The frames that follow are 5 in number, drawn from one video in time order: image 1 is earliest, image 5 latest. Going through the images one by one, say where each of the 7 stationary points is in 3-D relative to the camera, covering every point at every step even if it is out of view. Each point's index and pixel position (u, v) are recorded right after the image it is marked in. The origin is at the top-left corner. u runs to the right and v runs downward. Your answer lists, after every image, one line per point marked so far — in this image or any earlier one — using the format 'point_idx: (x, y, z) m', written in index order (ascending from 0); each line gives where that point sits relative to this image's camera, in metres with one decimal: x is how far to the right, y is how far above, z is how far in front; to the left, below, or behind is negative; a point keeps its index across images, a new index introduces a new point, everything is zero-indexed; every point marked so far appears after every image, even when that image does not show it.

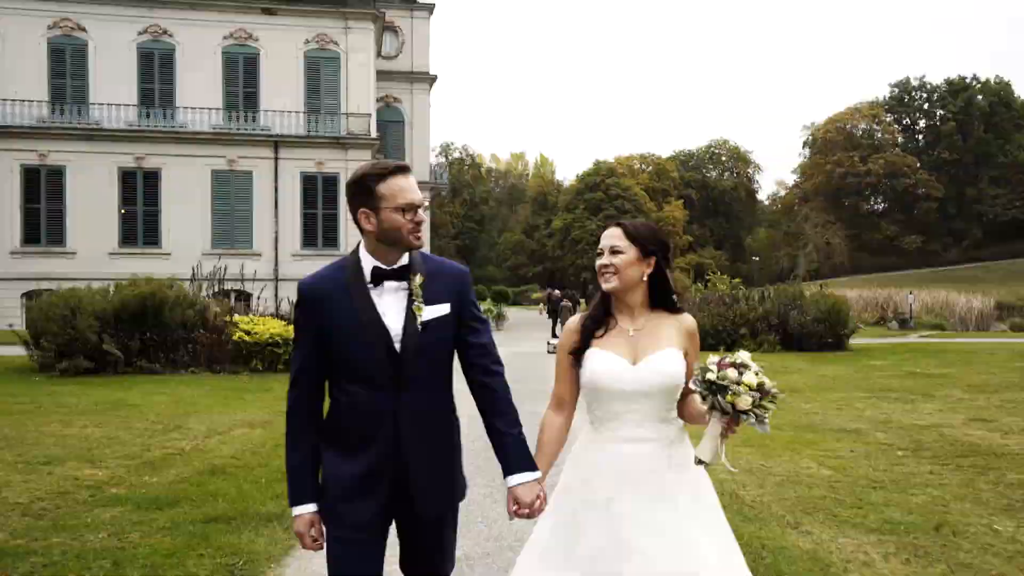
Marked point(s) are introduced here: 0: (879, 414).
0: (+5.0, -1.7, +11.7) m
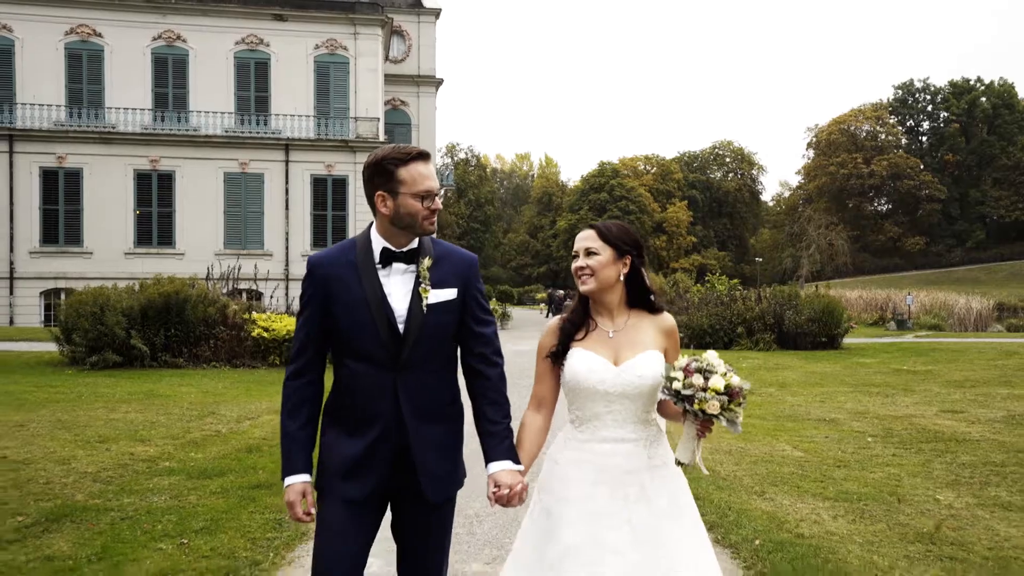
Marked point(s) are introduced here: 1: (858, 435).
0: (+5.0, -1.7, +12.5) m
1: (+3.9, -1.7, +9.8) m
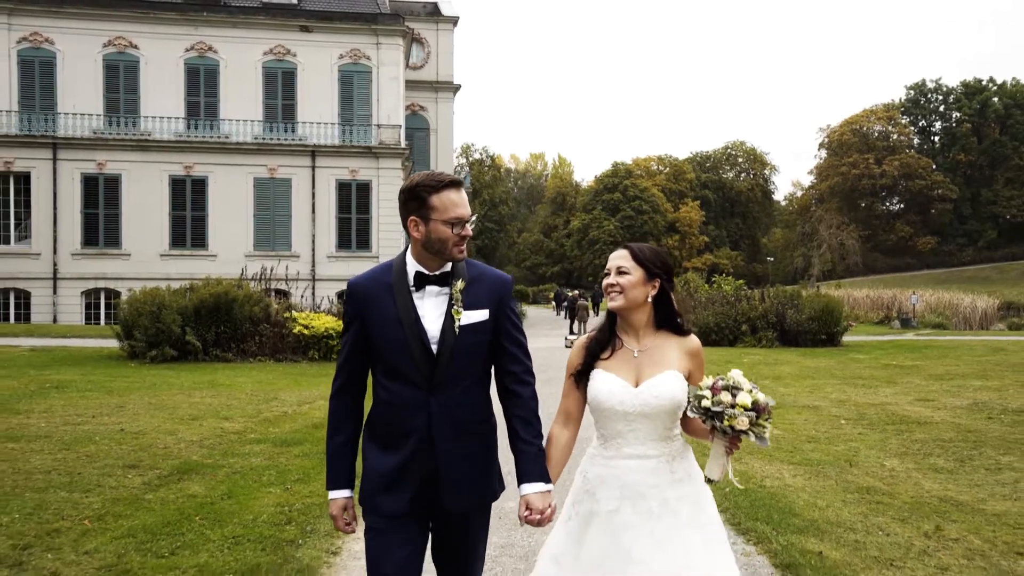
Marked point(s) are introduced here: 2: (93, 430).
0: (+5.3, -1.7, +14.0) m
1: (+4.2, -1.7, +11.3) m
2: (-4.2, -1.4, +8.6) m
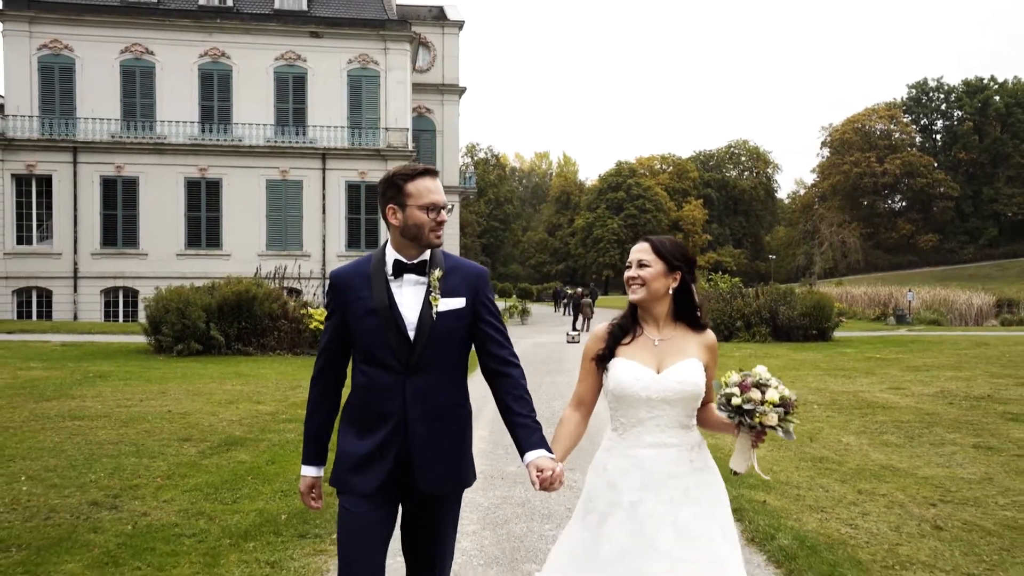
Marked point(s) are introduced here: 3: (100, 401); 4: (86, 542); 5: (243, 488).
0: (+5.4, -1.7, +15.1) m
1: (+4.3, -1.7, +12.4) m
2: (-4.2, -1.4, +9.8) m
3: (-5.0, -1.4, +10.5) m
4: (-2.5, -1.5, +5.1) m
5: (-2.1, -1.5, +6.6) m
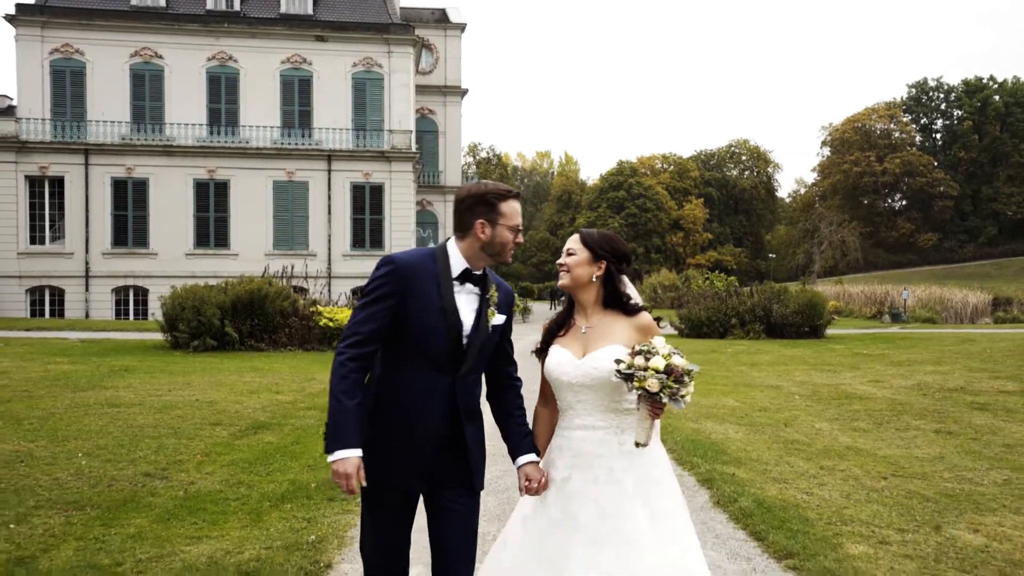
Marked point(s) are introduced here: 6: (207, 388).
0: (+5.4, -1.7, +15.9) m
1: (+4.3, -1.6, +13.2) m
2: (-4.2, -1.4, +10.6) m
3: (-5.0, -1.4, +11.3) m
4: (-2.5, -1.5, +5.9) m
5: (-2.1, -1.5, +7.4) m
6: (-4.2, -1.4, +11.9) m
